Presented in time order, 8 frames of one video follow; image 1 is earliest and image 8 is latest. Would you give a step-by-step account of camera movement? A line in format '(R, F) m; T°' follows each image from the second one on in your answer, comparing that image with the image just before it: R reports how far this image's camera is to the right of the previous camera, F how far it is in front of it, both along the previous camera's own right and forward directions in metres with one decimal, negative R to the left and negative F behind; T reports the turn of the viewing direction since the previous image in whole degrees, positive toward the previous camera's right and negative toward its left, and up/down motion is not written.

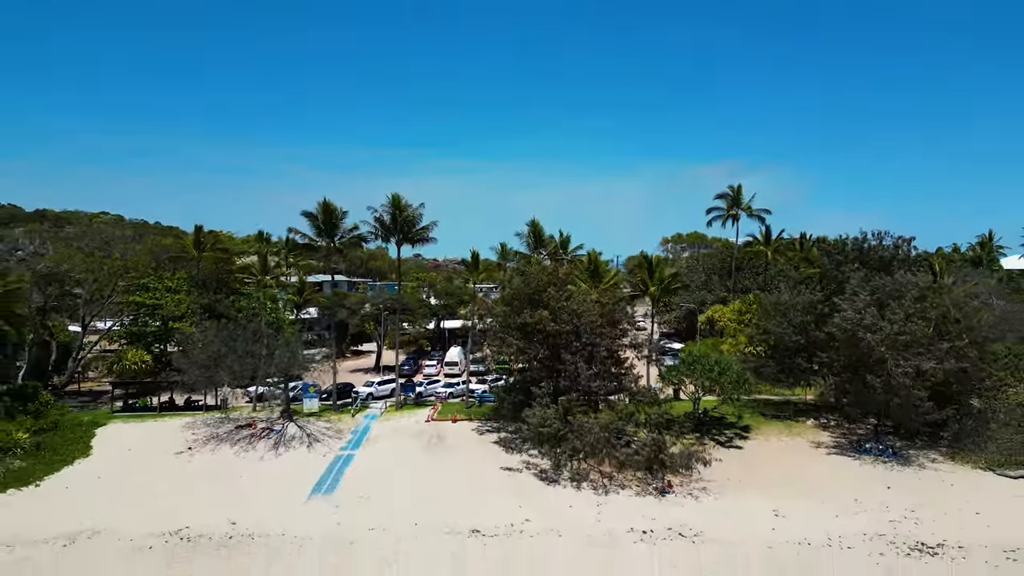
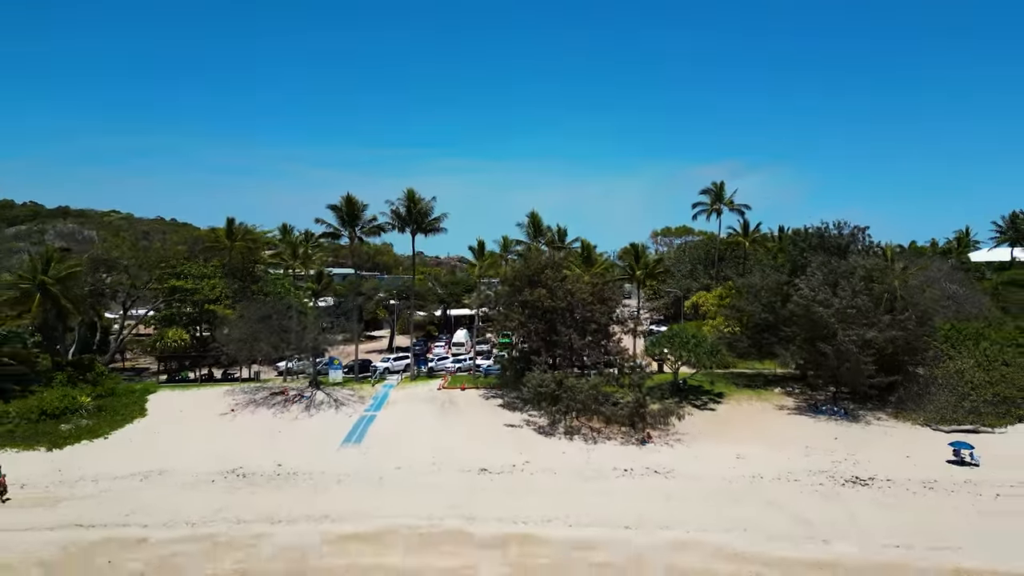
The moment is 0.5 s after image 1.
(-0.1, -3.8) m; 0°
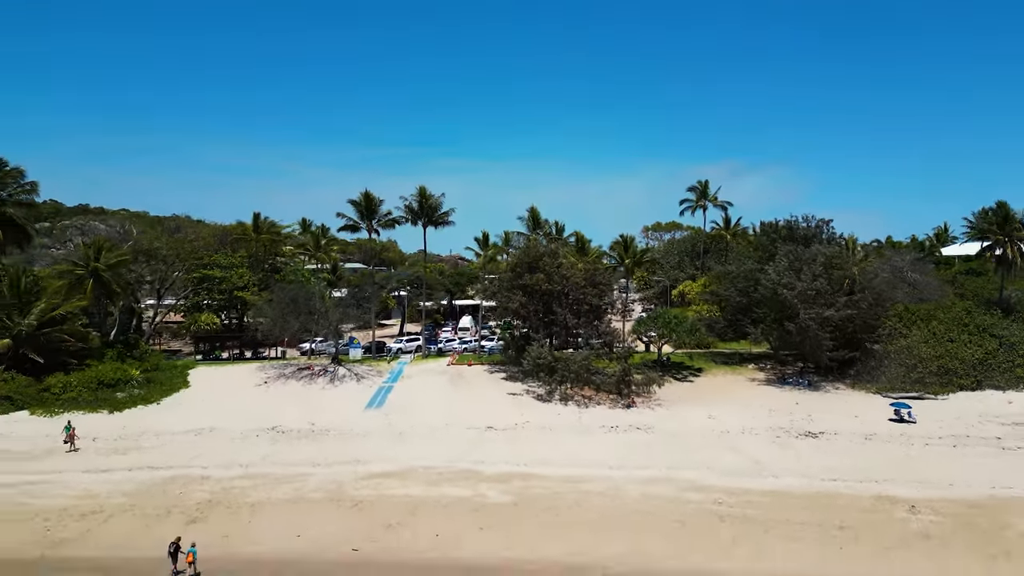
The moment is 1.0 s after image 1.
(-0.1, -3.8) m; 0°
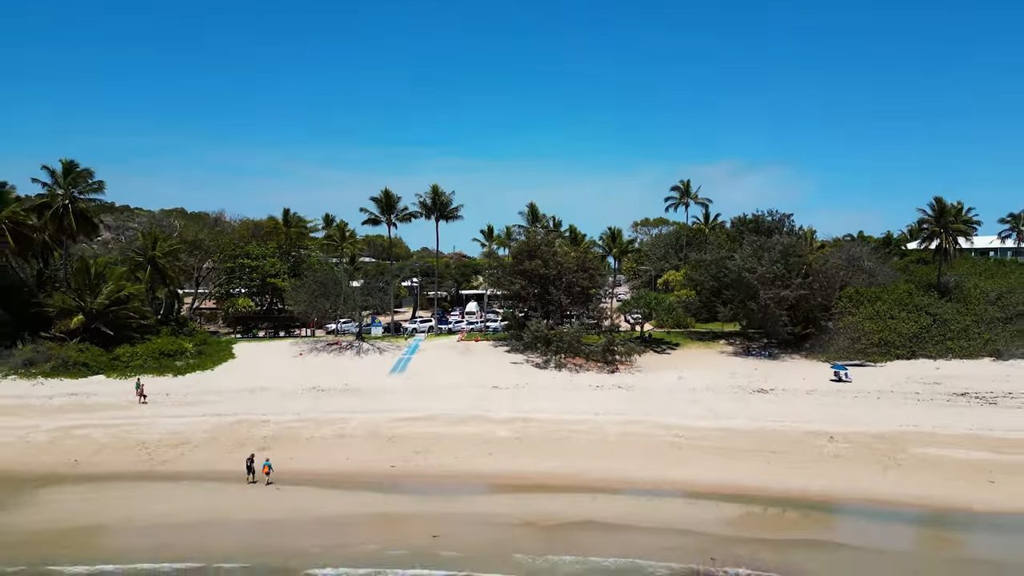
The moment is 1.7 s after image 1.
(-0.1, -5.3) m; 0°
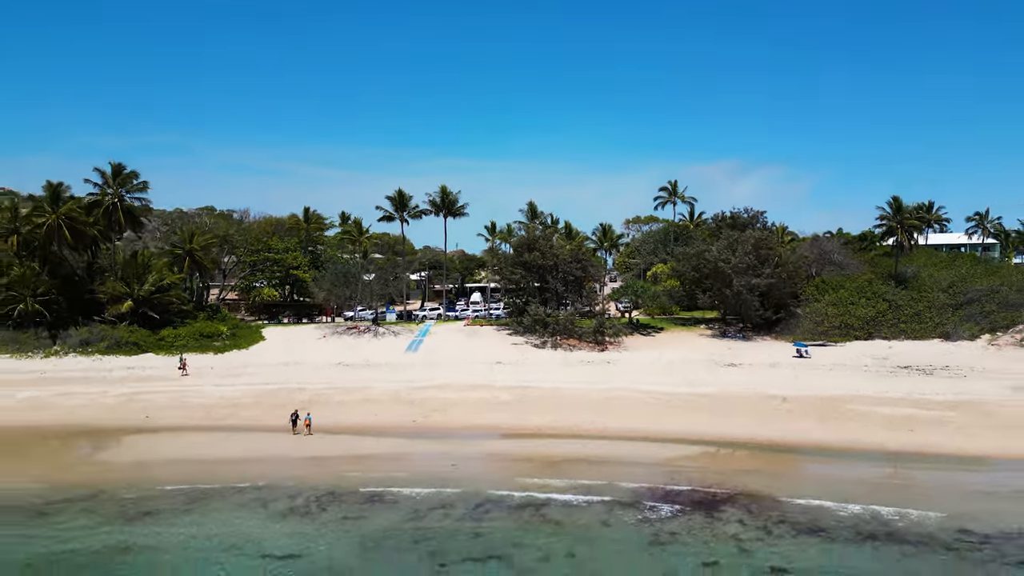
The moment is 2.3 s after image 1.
(0.0, -4.5) m; 0°
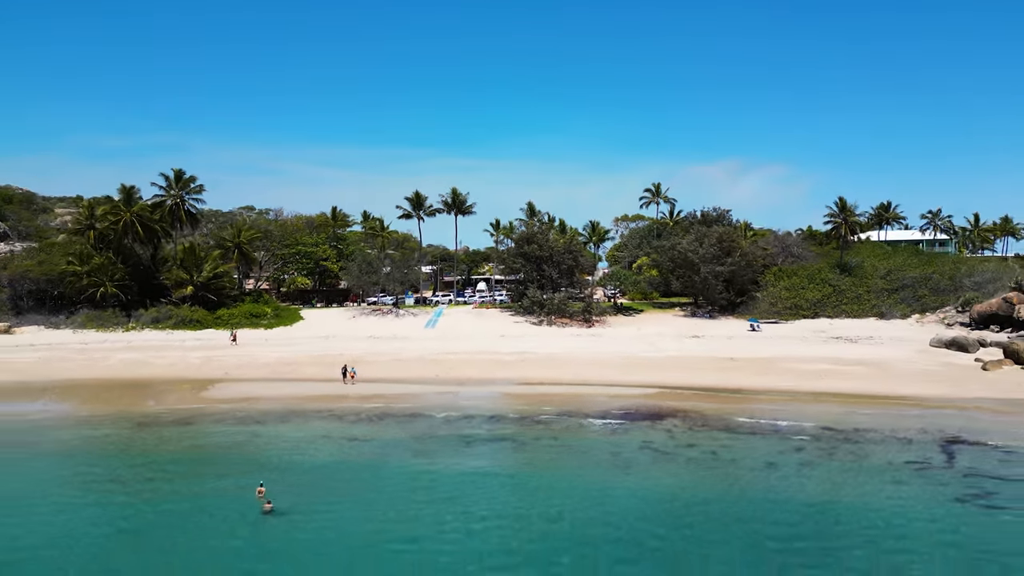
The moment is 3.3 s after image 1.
(-0.1, -7.6) m; 0°
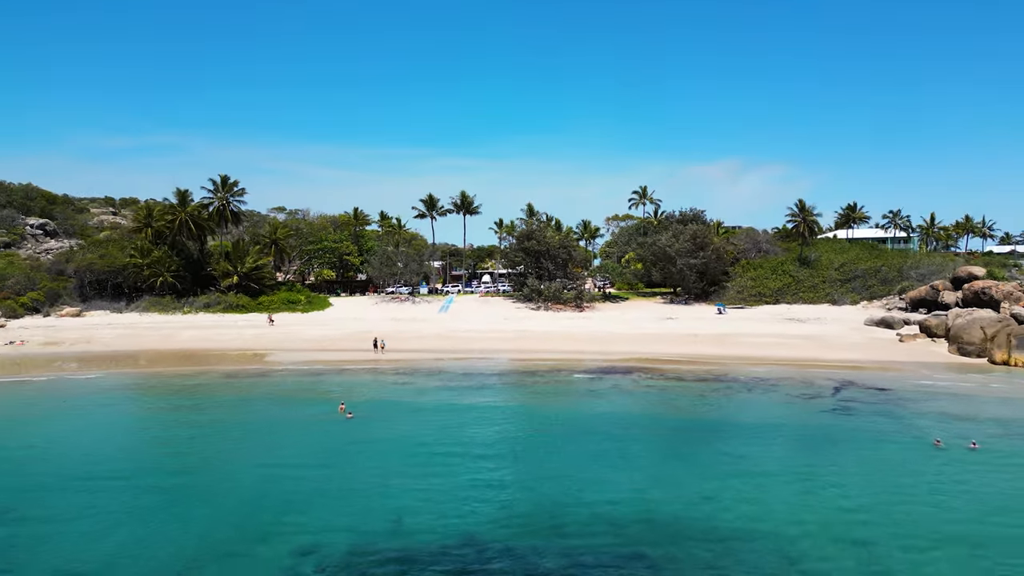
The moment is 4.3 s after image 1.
(-0.1, -7.5) m; 0°
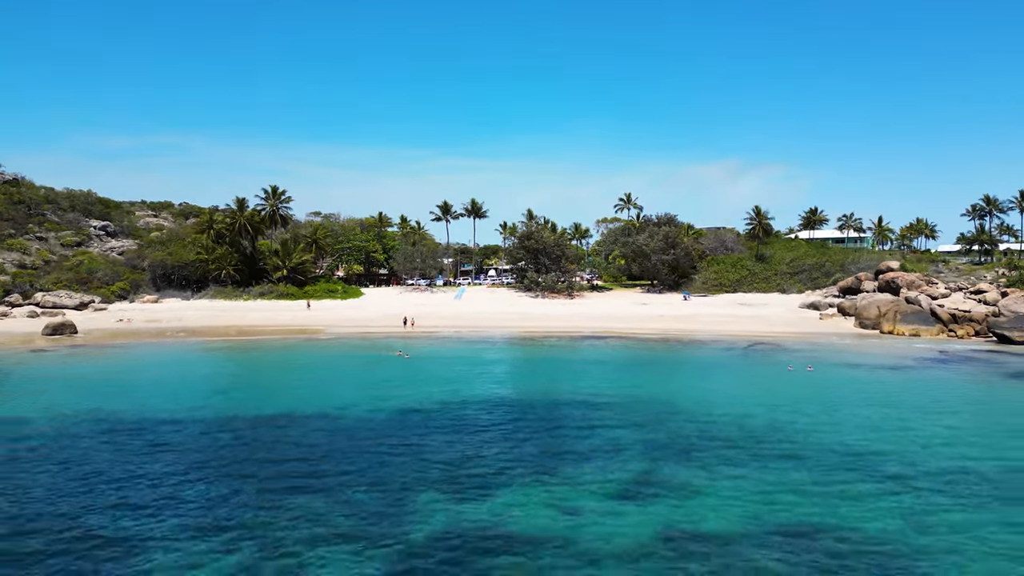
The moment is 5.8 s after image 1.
(-0.2, -11.3) m; 0°
